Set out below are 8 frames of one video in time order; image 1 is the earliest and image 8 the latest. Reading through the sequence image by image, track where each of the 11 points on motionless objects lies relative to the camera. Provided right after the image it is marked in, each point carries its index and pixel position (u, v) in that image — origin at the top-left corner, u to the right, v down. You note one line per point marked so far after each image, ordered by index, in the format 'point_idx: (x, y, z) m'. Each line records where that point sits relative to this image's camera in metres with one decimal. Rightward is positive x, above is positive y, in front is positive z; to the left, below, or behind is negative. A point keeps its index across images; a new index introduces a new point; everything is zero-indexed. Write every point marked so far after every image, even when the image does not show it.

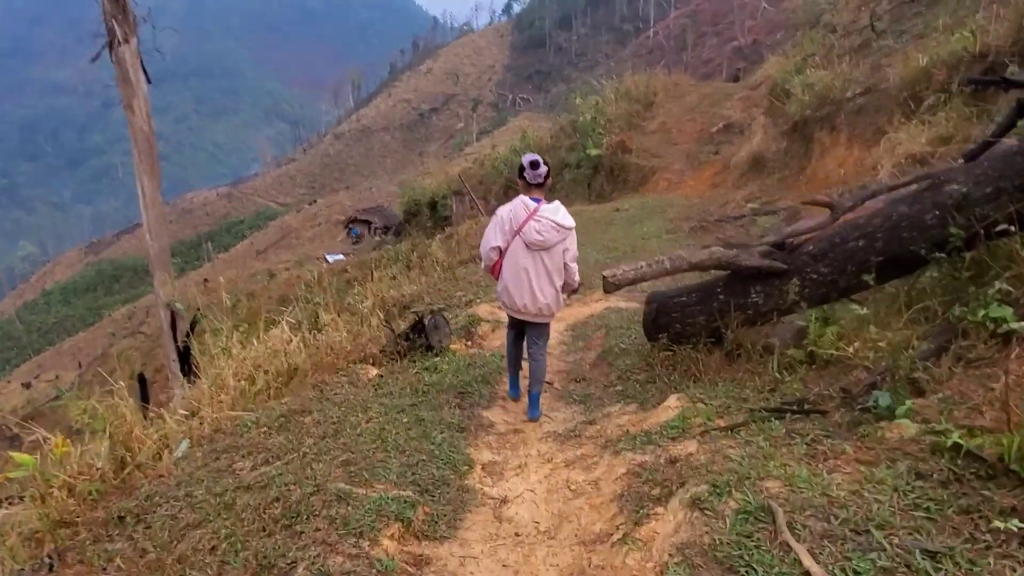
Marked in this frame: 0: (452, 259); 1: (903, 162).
0: (-1.0, +0.5, +12.4) m
1: (+4.0, +1.3, +7.6) m
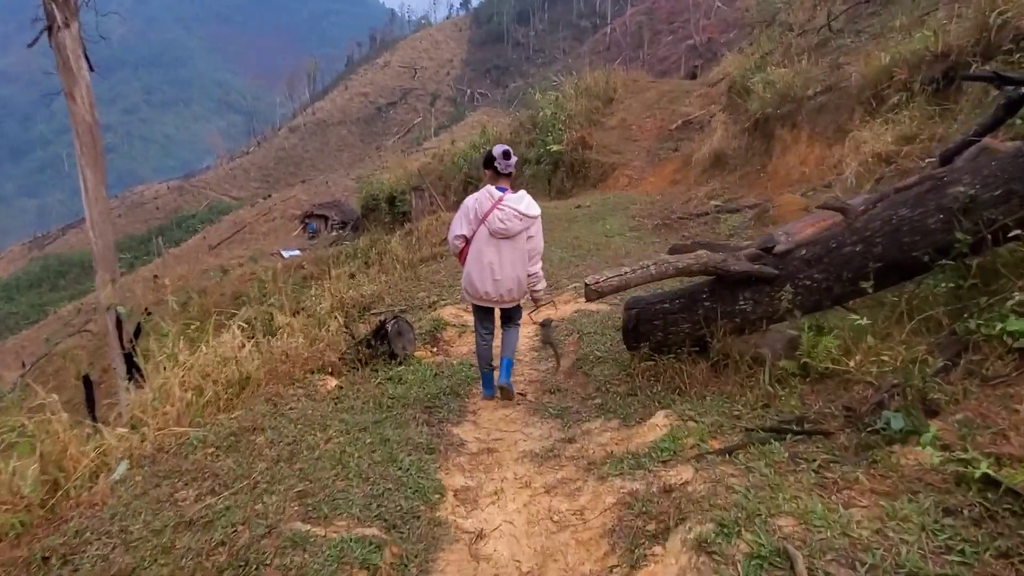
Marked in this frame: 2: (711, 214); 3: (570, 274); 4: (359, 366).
0: (-1.7, +0.5, +12.1) m
1: (+3.7, +1.3, +7.5) m
2: (+3.1, +1.2, +11.4) m
3: (+0.6, +0.2, +8.1) m
4: (-1.0, -0.5, +4.6) m
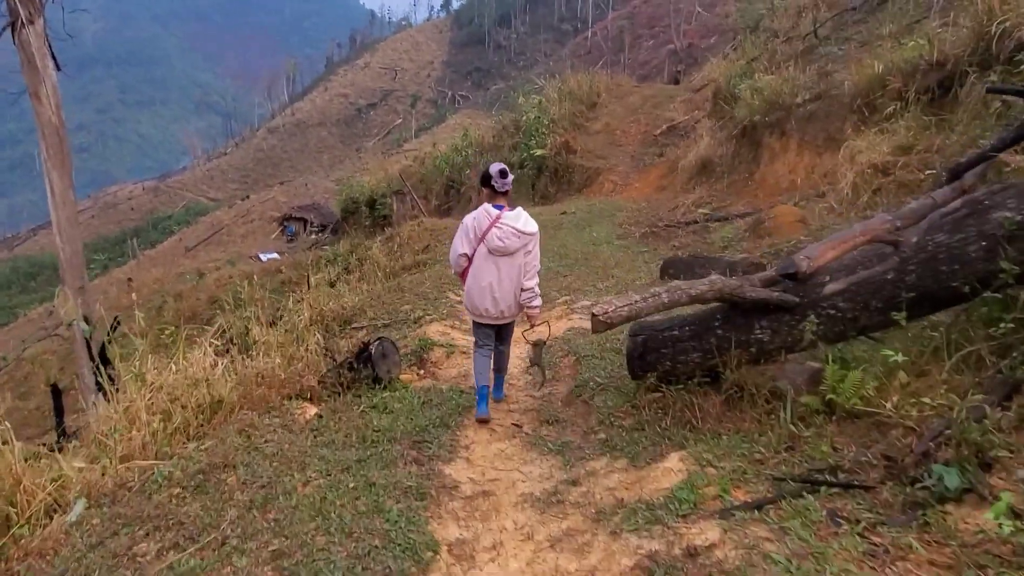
0: (-1.9, +0.4, +11.8) m
1: (+3.6, +1.2, +7.4) m
2: (+2.9, +1.0, +11.2) m
3: (+0.5, 0.0, +7.8) m
4: (-1.0, -0.6, +4.3) m
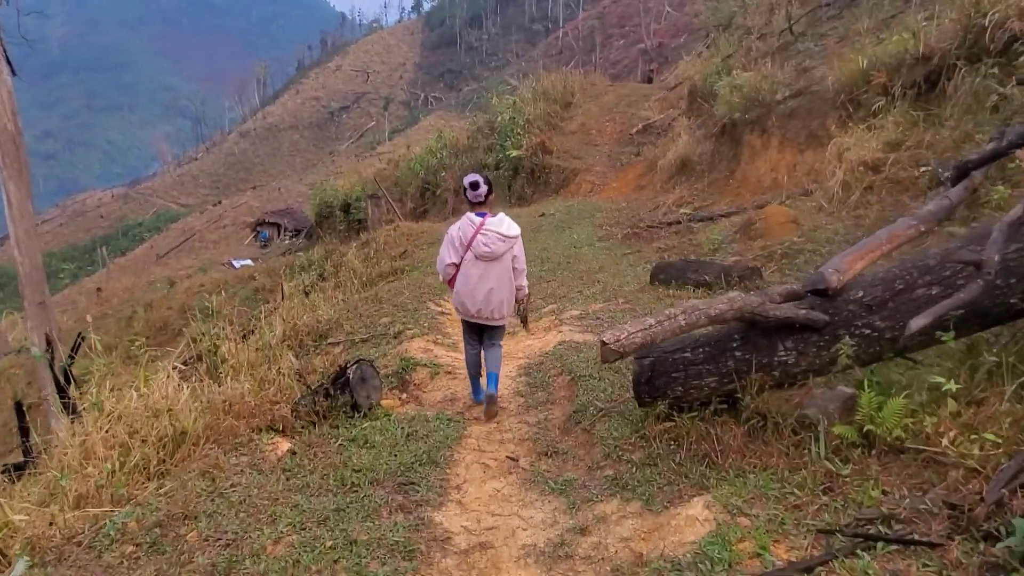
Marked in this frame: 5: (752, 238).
0: (-2.2, +0.3, +11.4) m
1: (+3.4, +1.2, +7.2) m
2: (+2.6, +1.0, +11.0) m
3: (+0.3, 0.0, +7.5) m
4: (-1.1, -0.7, +4.0) m
5: (+2.2, +0.5, +6.8) m
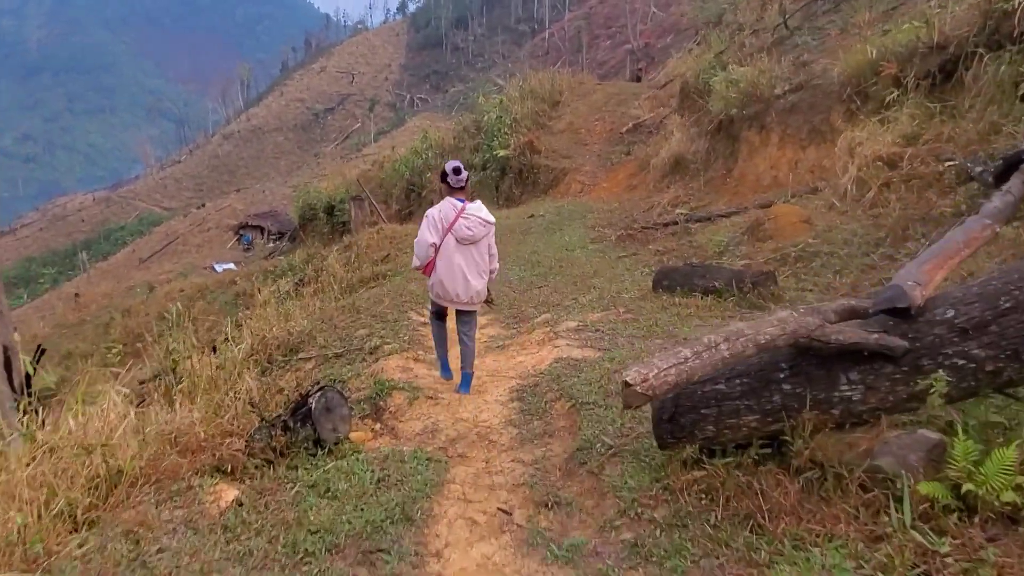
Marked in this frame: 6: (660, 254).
0: (-2.4, +0.2, +10.8) m
1: (+3.3, +1.1, +6.7) m
2: (+2.4, +0.9, +10.5) m
3: (+0.2, -0.1, +6.9) m
4: (-1.1, -0.8, +3.4) m
5: (+2.1, +0.4, +6.3) m
6: (+1.7, +0.4, +8.4) m
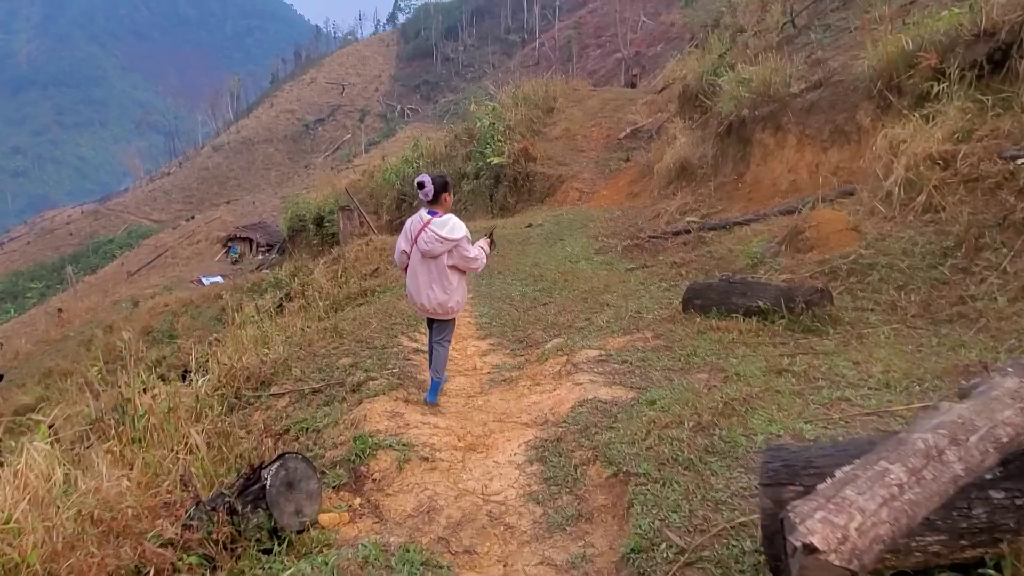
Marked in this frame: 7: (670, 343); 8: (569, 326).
0: (-2.4, -0.1, +10.0) m
1: (+3.3, +1.0, +5.9) m
2: (+2.4, +0.7, +9.7) m
3: (+0.2, -0.3, +6.1) m
4: (-1.0, -0.9, +2.6) m
5: (+2.2, +0.3, +5.5) m
6: (+1.7, +0.2, +7.6) m
7: (+0.9, -0.3, +4.3) m
8: (+0.4, -0.3, +5.6) m
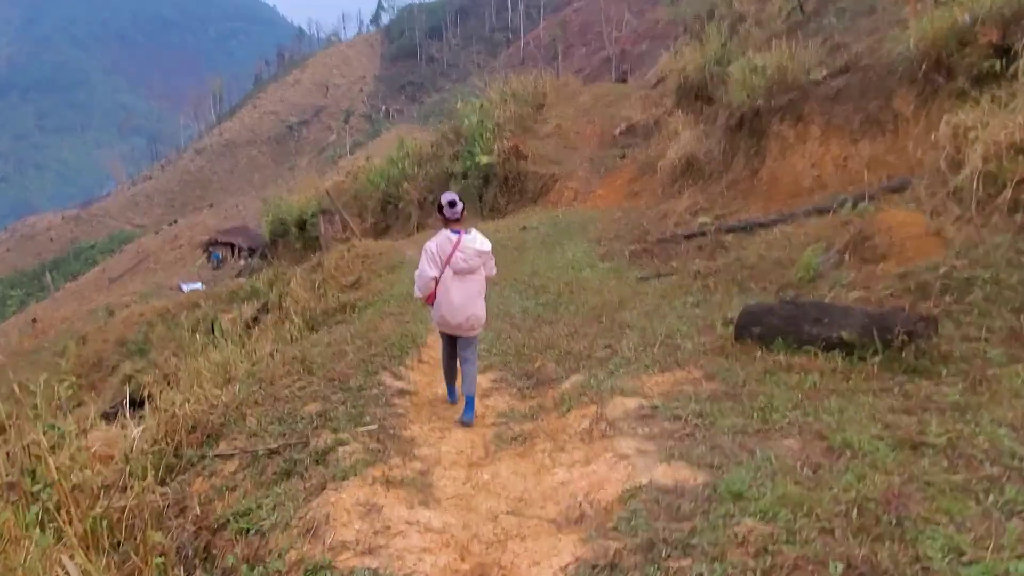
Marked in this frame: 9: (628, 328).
0: (-2.4, -0.2, +8.9) m
1: (+3.3, +0.9, +5.0) m
2: (+2.4, +0.6, +8.7) m
3: (+0.3, -0.4, +5.1) m
4: (-0.9, -1.1, +1.5) m
5: (+2.2, +0.2, +4.5) m
6: (+1.7, +0.1, +6.6) m
7: (+1.0, -0.5, +3.3) m
8: (+0.5, -0.4, +4.6) m
9: (+0.8, -0.3, +5.3) m
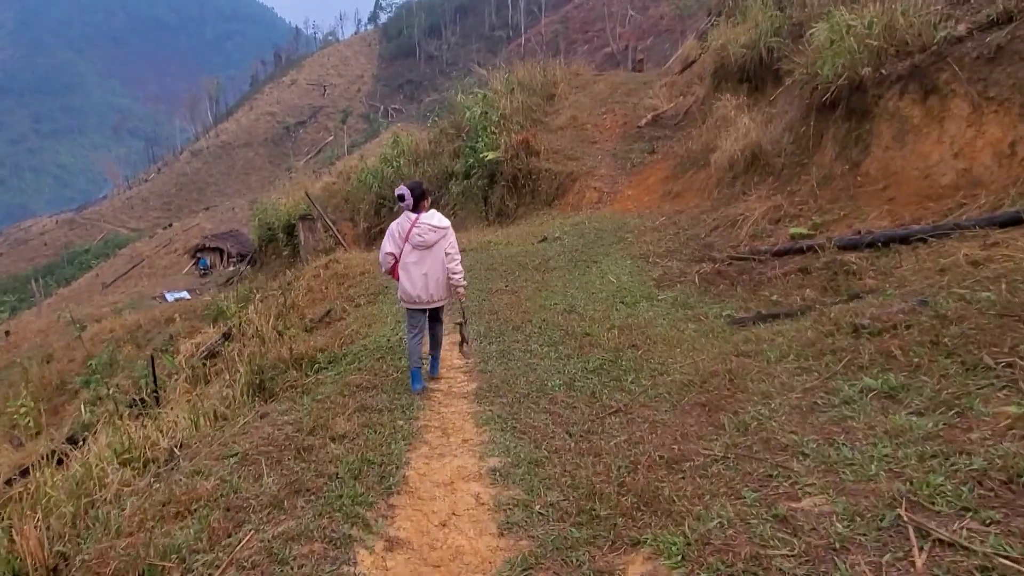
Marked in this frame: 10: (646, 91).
0: (-2.2, -0.6, +6.4) m
1: (+3.5, +0.6, +2.4) m
2: (+2.6, +0.3, +6.2) m
3: (+0.5, -0.8, +2.6) m
4: (-0.7, -1.4, -1.0) m
5: (+2.4, -0.2, +2.0) m
6: (+1.9, -0.2, +4.1) m
7: (+1.2, -0.8, +0.8) m
8: (+0.7, -0.8, +2.1) m
9: (+1.1, -0.6, +2.7) m
10: (+3.1, +4.4, +15.8) m
